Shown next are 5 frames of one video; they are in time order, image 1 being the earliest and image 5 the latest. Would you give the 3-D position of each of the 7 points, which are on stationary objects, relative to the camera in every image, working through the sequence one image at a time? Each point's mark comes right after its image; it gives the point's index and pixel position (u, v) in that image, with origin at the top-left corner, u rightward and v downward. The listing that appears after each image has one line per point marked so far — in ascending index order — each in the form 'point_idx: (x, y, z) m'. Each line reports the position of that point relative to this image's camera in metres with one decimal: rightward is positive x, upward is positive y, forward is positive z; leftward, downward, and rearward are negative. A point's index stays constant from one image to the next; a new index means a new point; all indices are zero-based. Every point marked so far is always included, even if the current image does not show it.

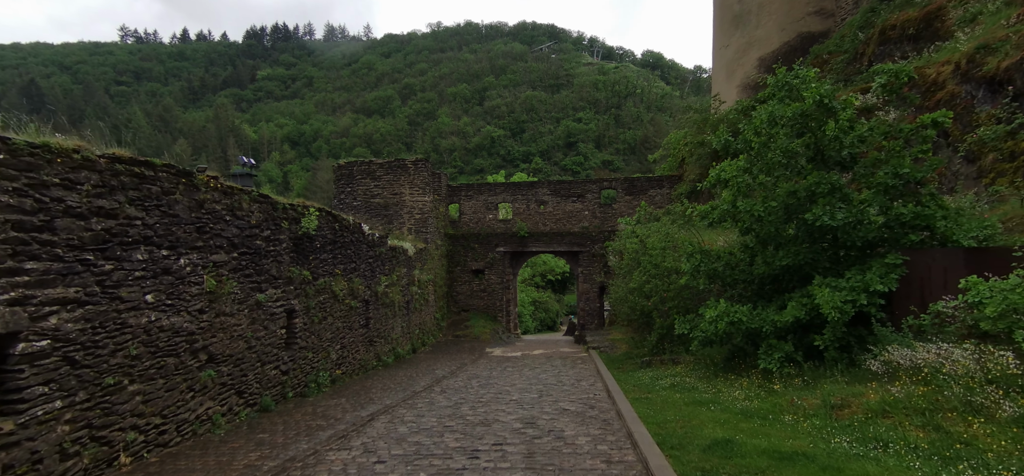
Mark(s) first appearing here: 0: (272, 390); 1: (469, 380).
0: (-3.2, -2.0, +6.8) m
1: (-0.8, -2.7, +9.8) m
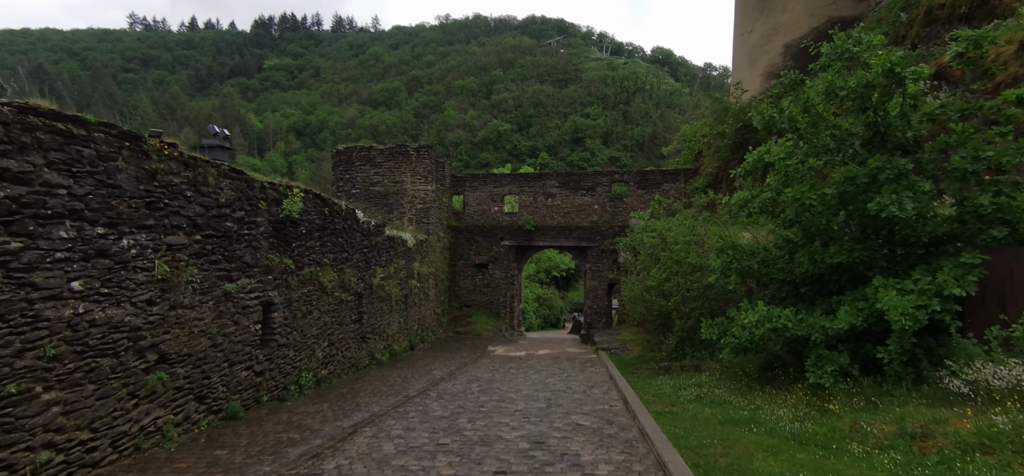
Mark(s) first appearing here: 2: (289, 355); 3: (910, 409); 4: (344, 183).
0: (-3.1, -1.8, +5.9) m
1: (-0.8, -2.5, +8.9) m
2: (-3.1, -1.6, +7.0) m
3: (+3.5, -1.5, +4.5) m
4: (-5.7, +1.9, +17.3) m
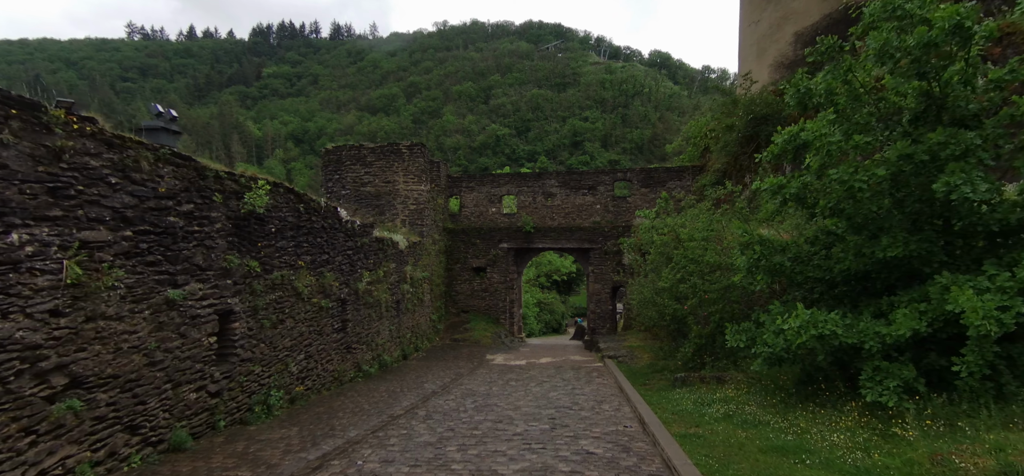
0: (-3.2, -1.8, +5.0) m
1: (-0.8, -2.5, +8.0) m
2: (-3.1, -1.6, +6.1) m
3: (+3.5, -1.4, +3.6) m
4: (-5.8, +1.7, +16.4) m
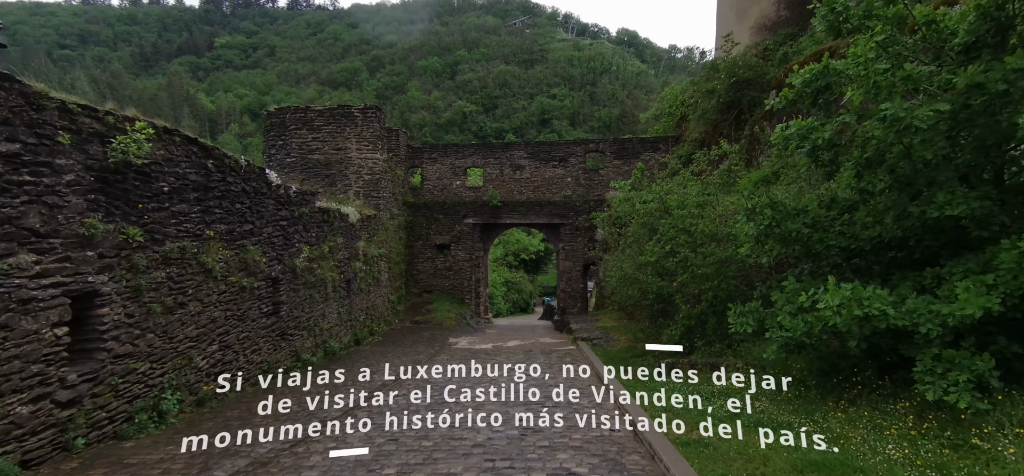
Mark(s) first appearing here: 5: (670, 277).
0: (-3.5, -1.5, +3.6) m
1: (-1.3, -2.1, +6.8) m
2: (-3.5, -1.2, +4.7) m
3: (+3.3, -1.1, +2.6) m
4: (-6.8, +2.5, +14.7) m
5: (+2.3, -0.6, +7.3) m
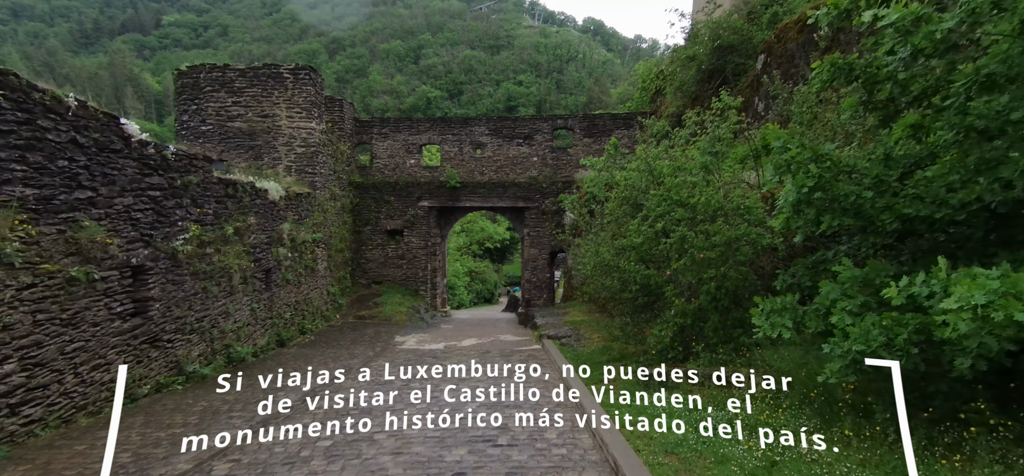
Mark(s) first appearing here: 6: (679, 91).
0: (-3.8, -1.3, +1.7) m
1: (-1.8, -1.8, +5.0) m
2: (-3.9, -1.0, +2.8) m
3: (+3.0, -0.9, +1.1) m
4: (-7.9, +2.9, +12.4) m
5: (+1.7, -0.3, +5.7) m
6: (+4.4, +3.9, +13.3) m
